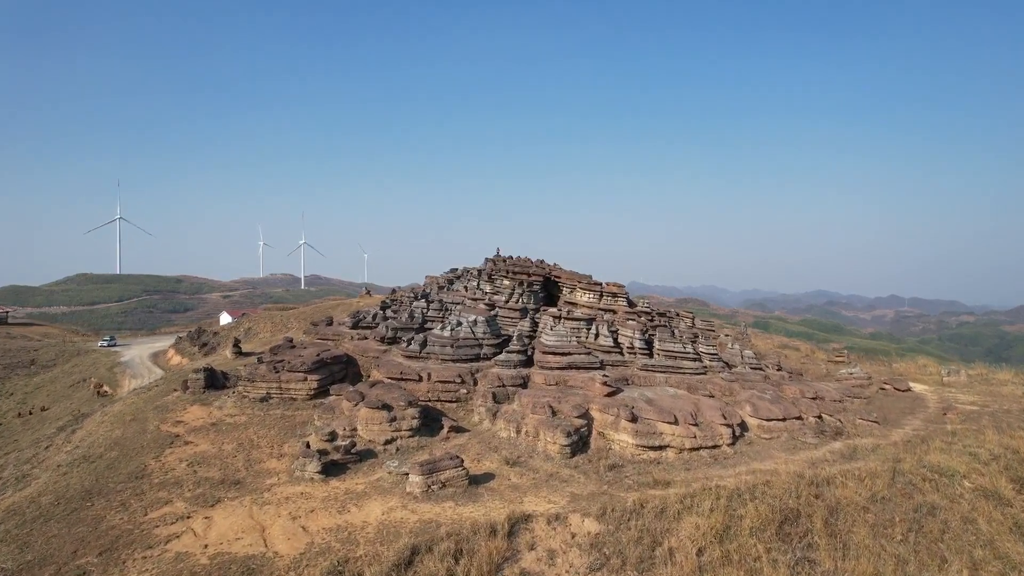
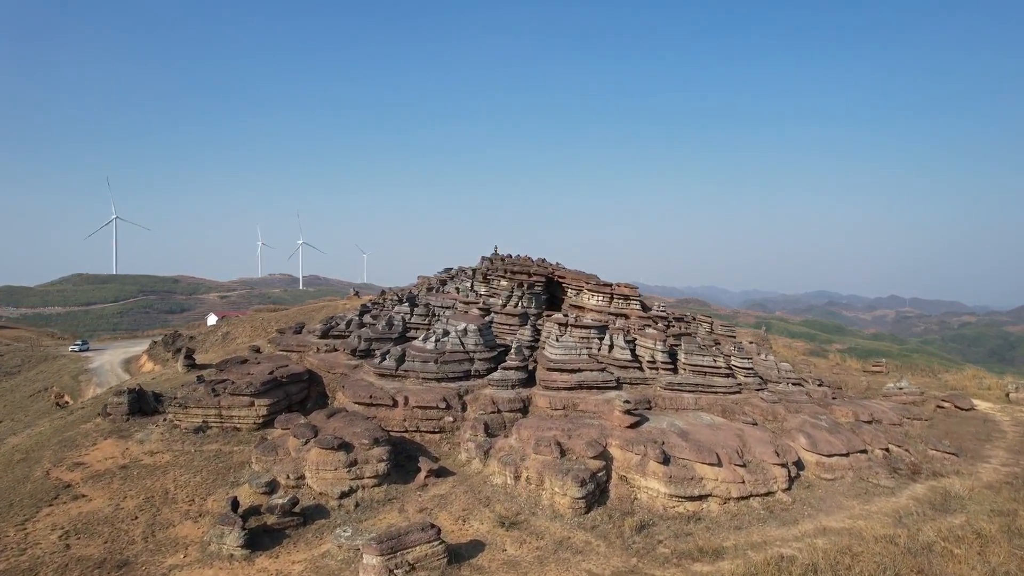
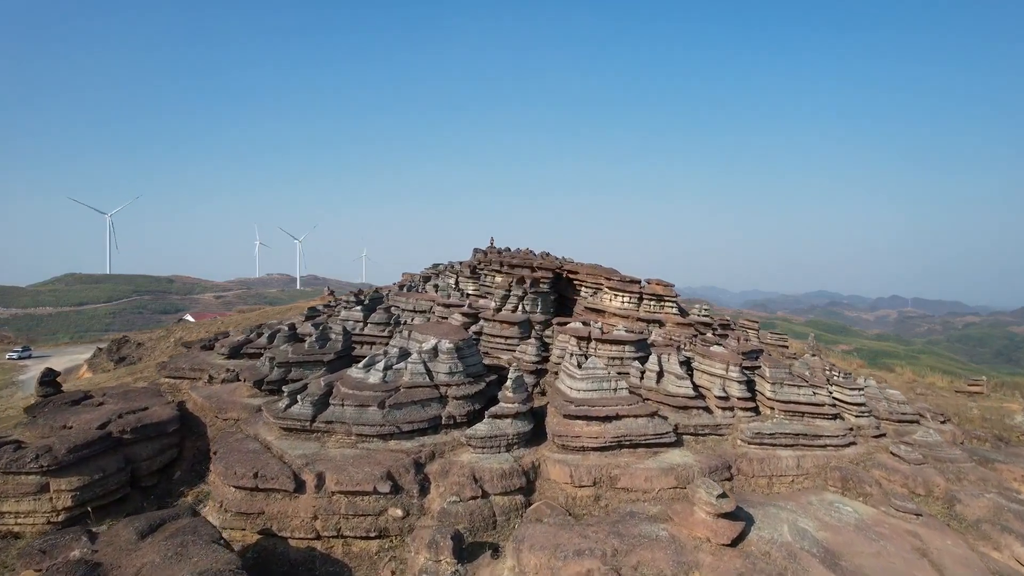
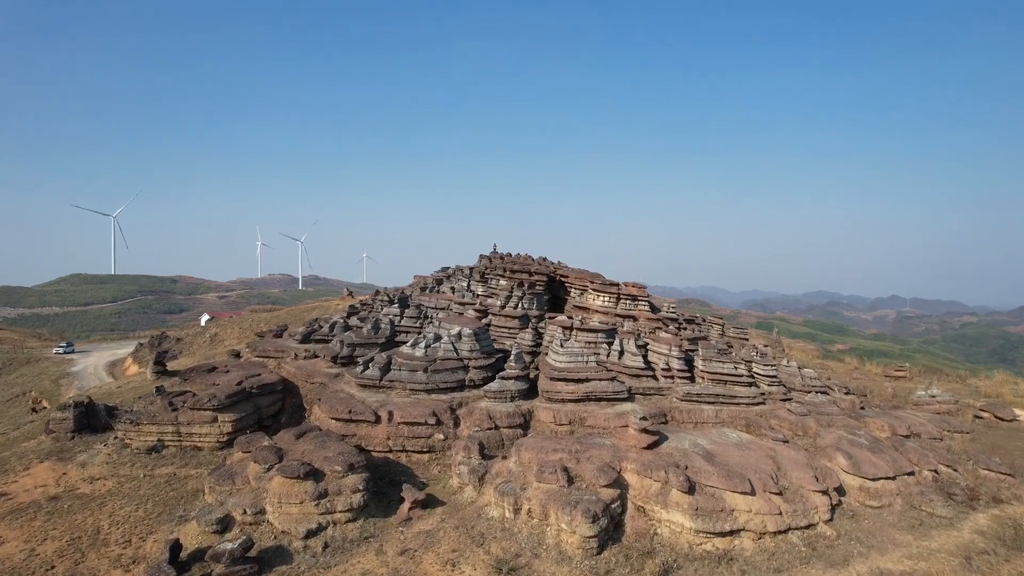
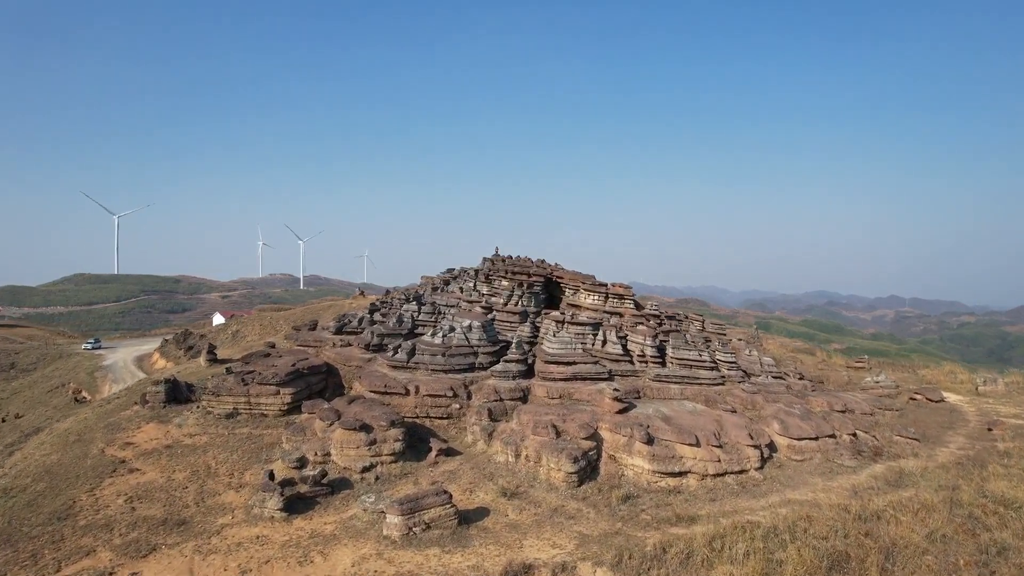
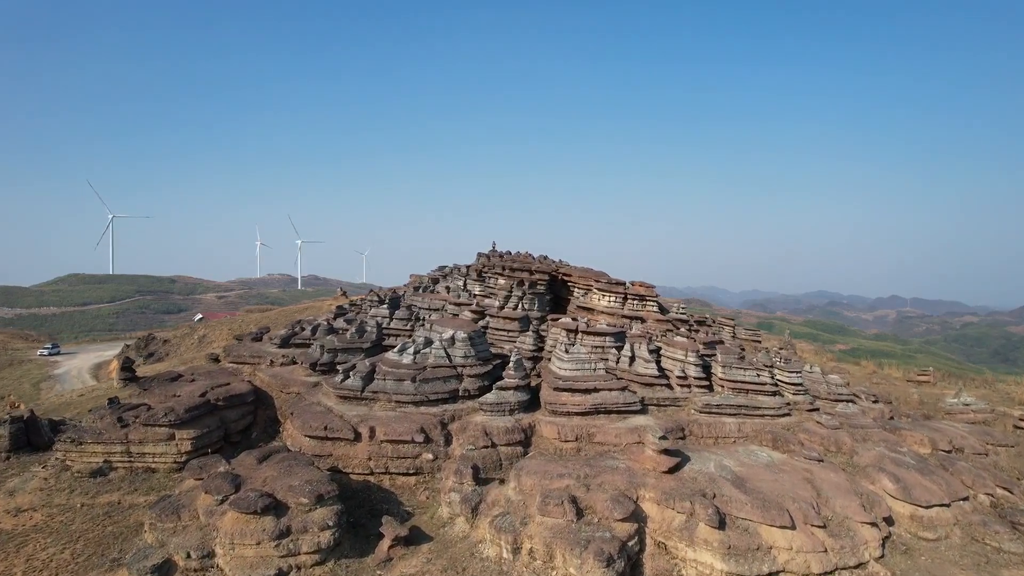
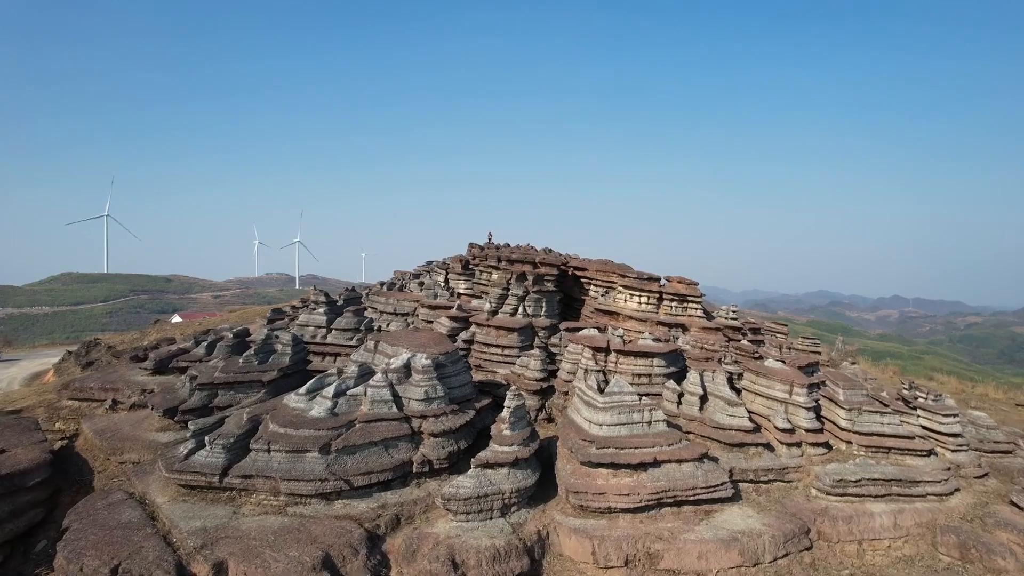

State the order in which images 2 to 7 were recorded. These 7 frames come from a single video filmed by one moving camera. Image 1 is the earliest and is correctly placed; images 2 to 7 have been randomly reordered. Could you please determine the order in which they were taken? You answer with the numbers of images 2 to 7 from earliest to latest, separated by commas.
5, 2, 4, 6, 3, 7
